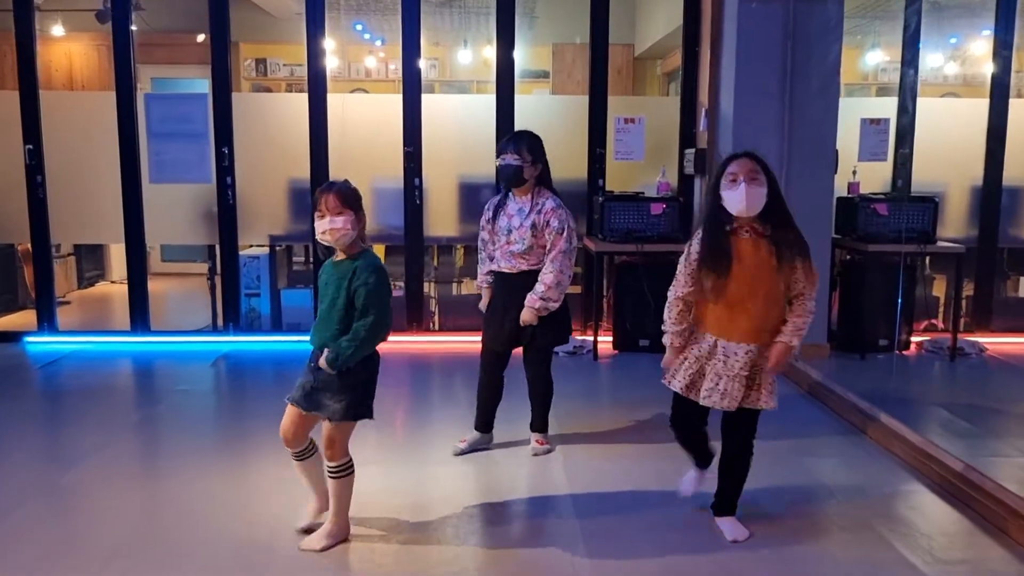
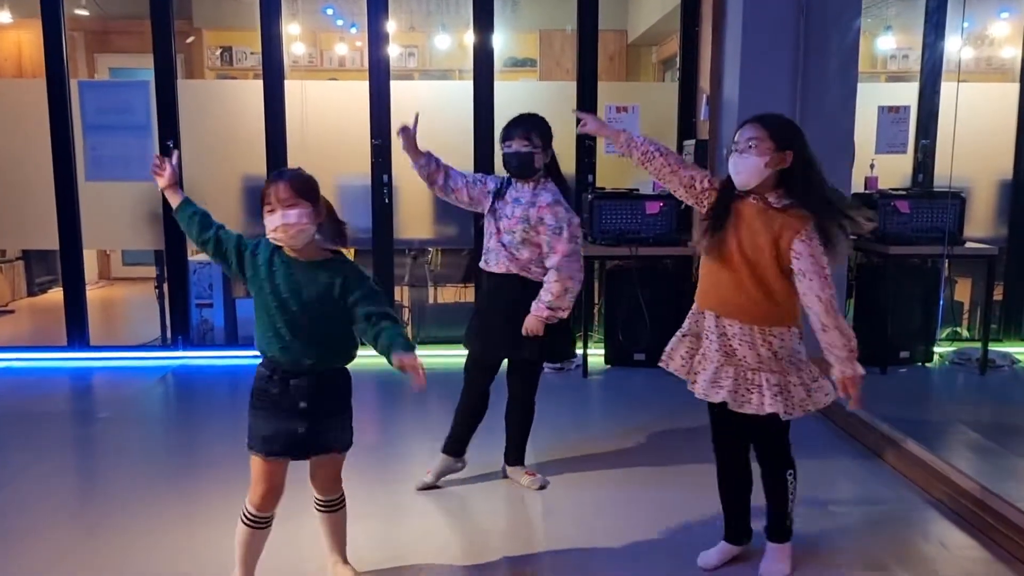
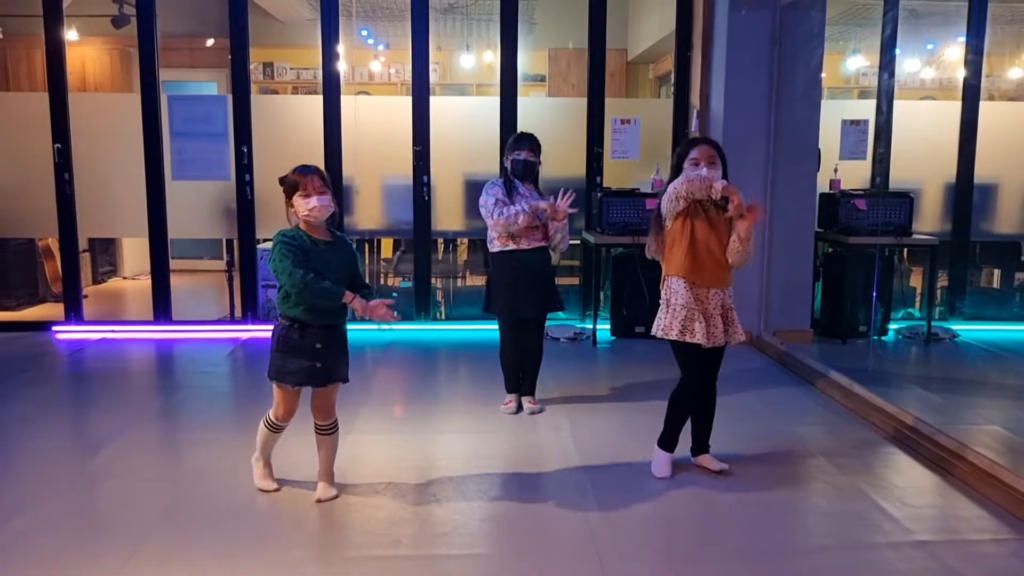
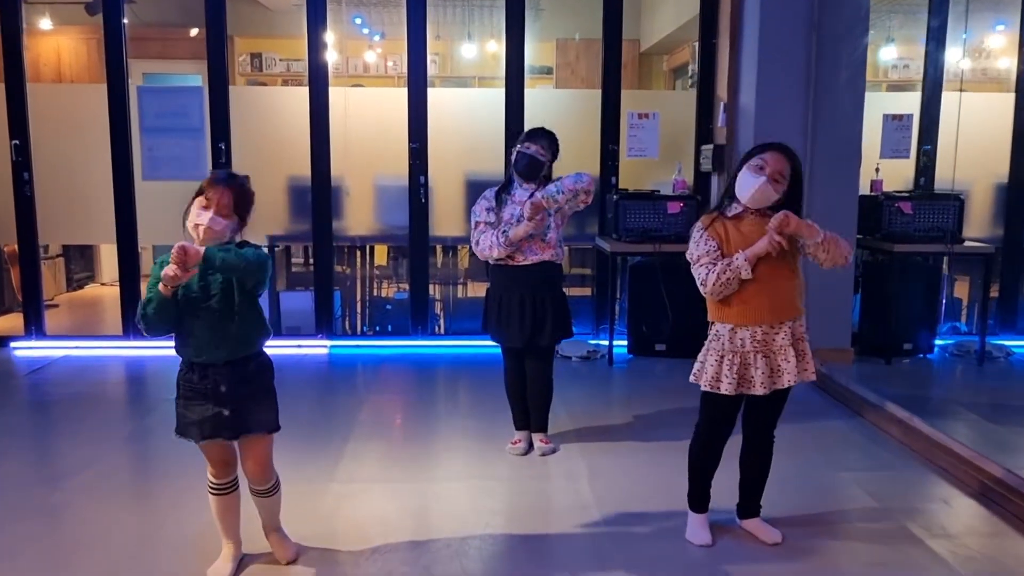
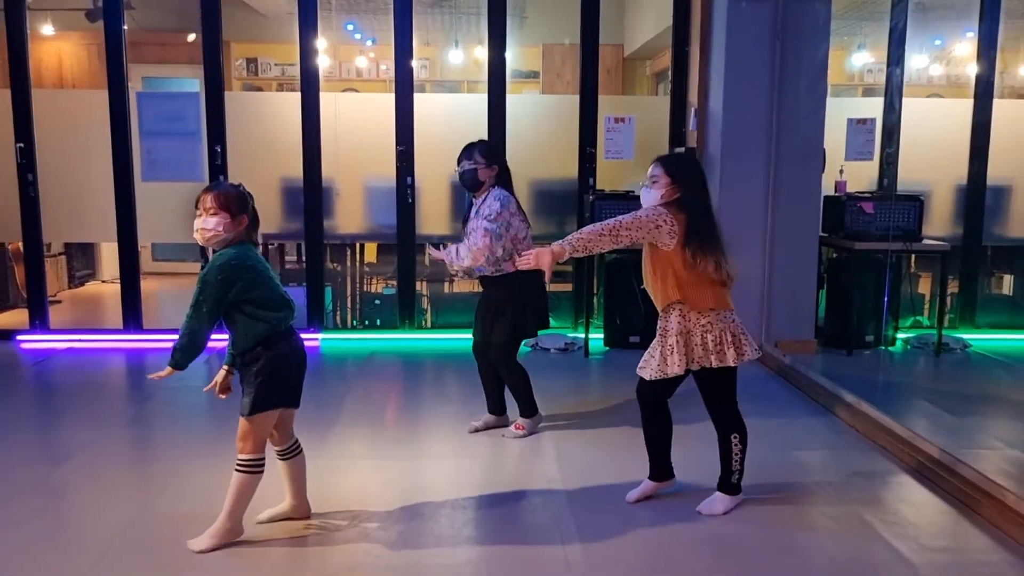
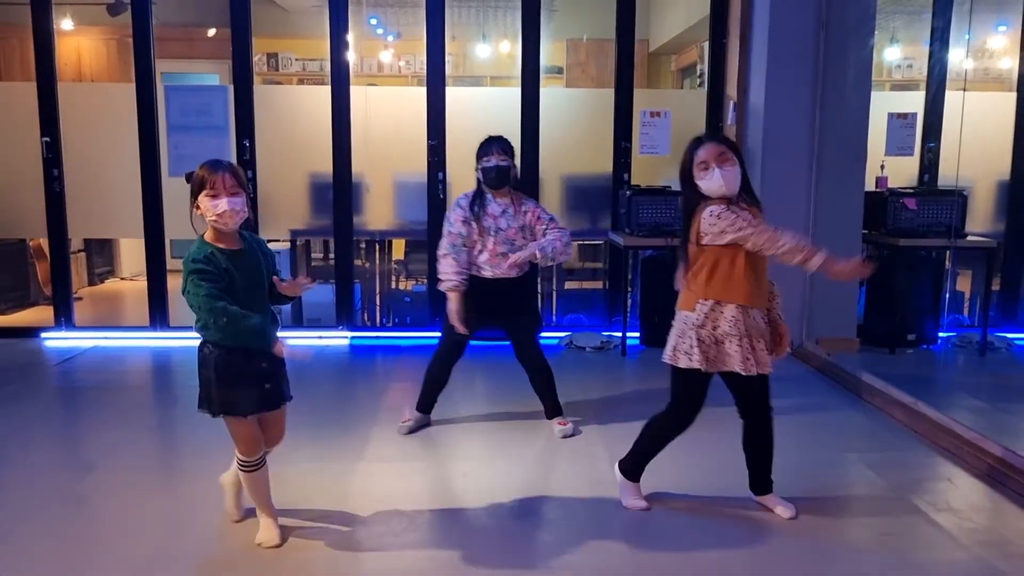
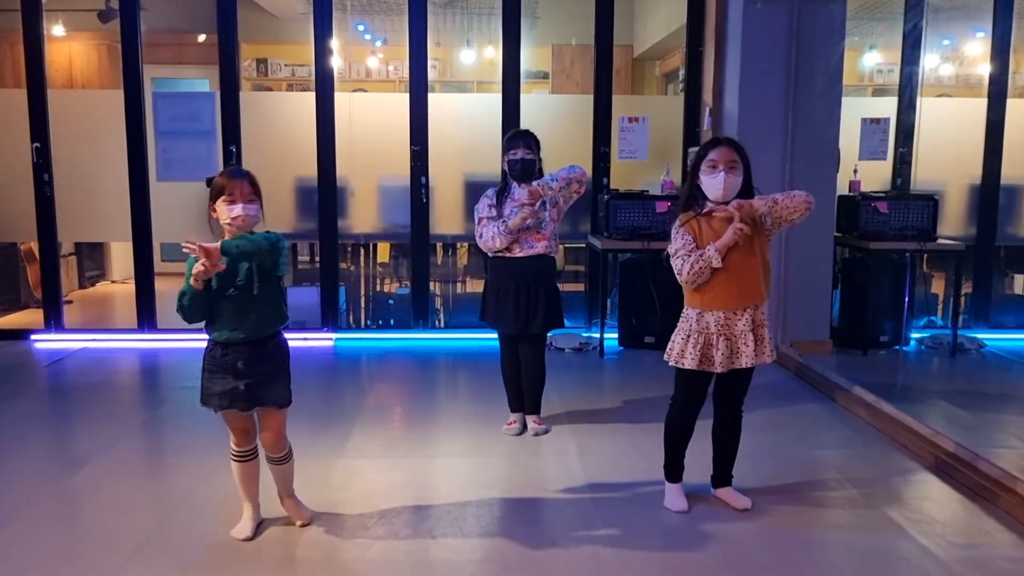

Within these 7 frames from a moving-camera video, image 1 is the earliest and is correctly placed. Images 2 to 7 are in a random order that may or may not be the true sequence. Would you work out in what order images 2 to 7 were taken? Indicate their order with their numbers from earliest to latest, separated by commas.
2, 5, 3, 7, 4, 6
